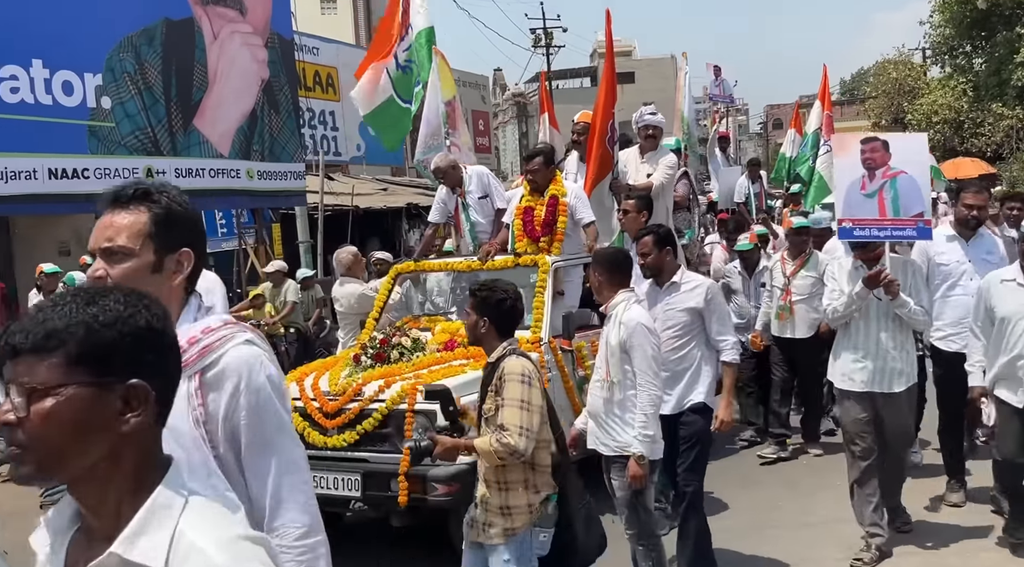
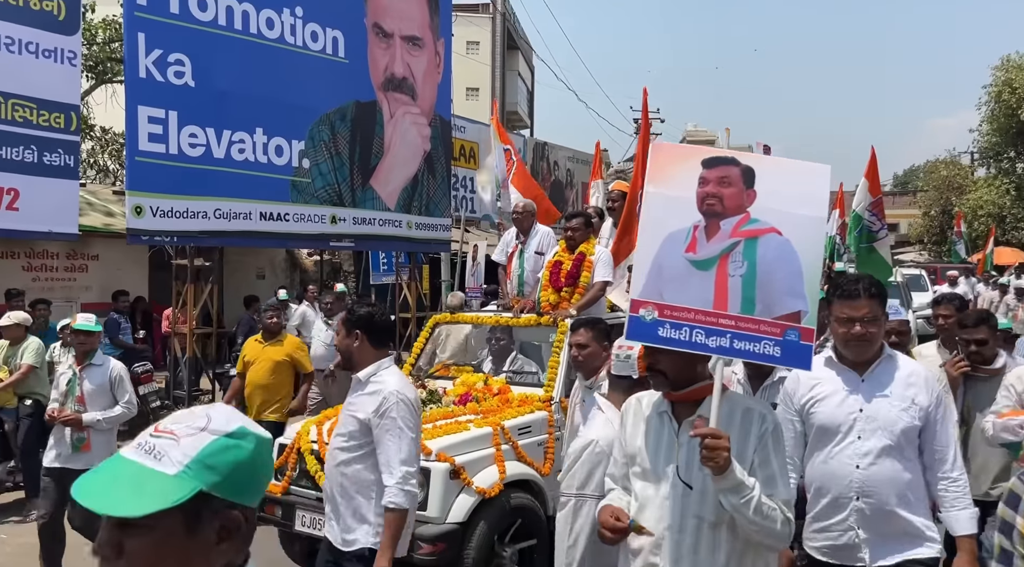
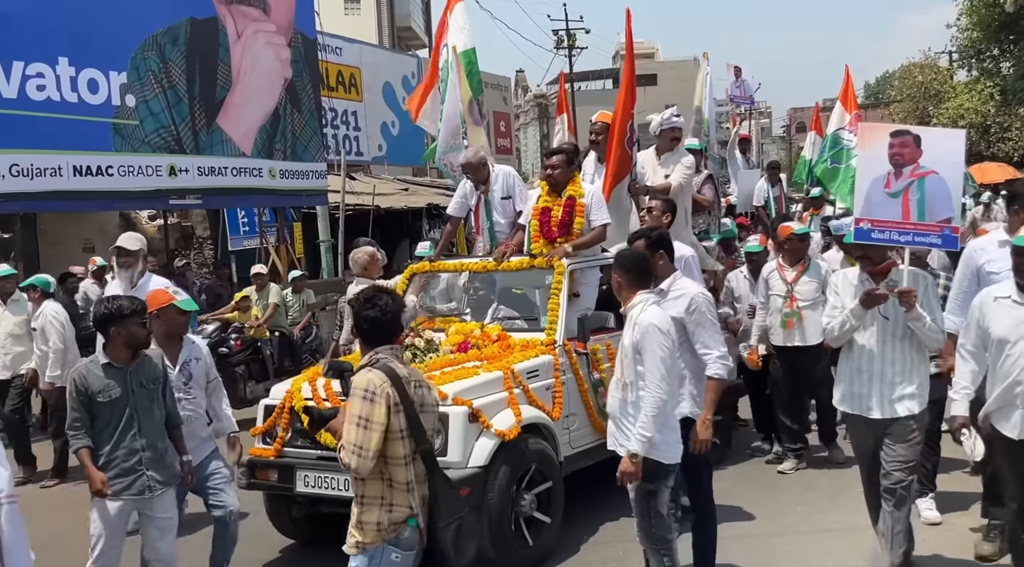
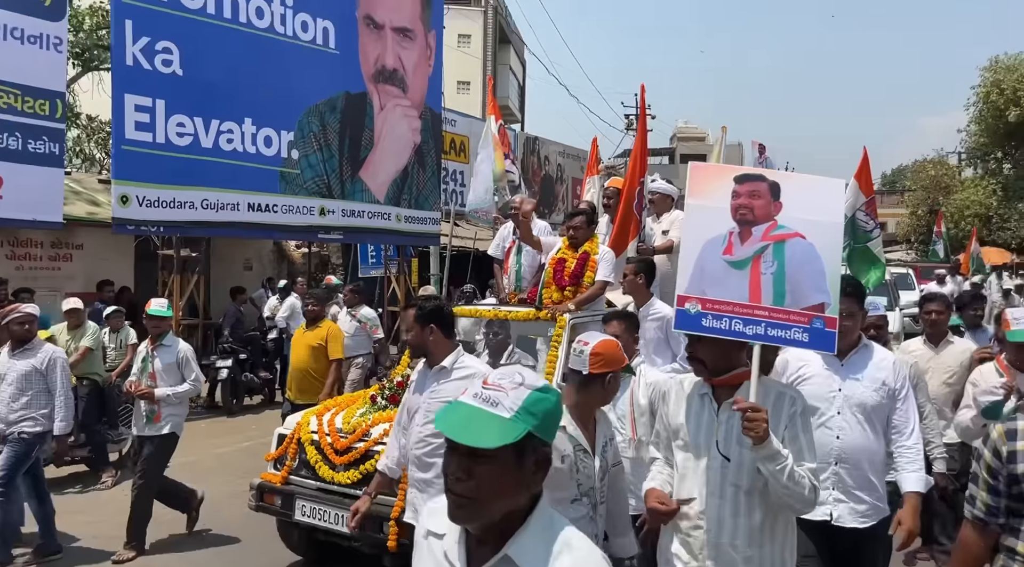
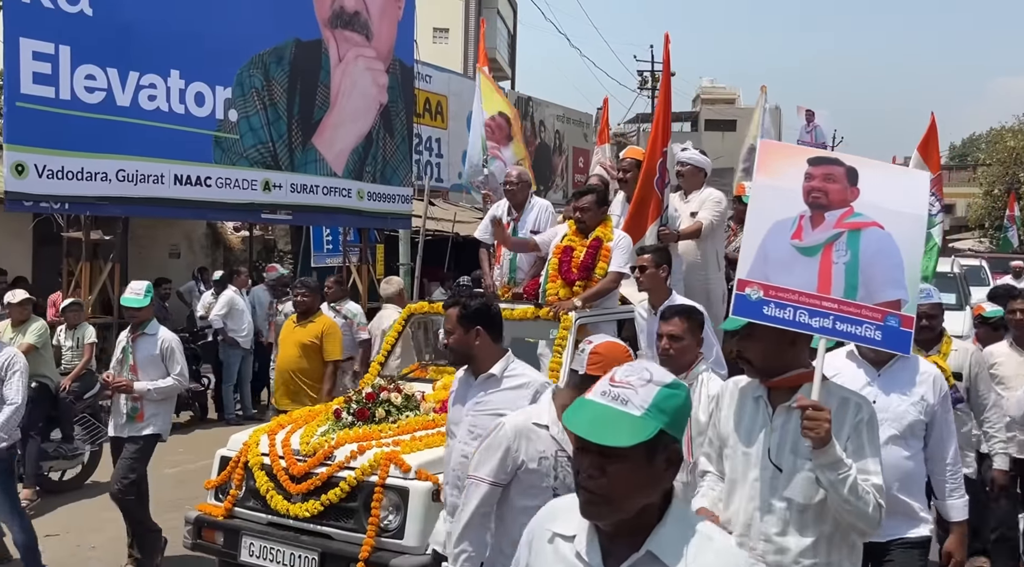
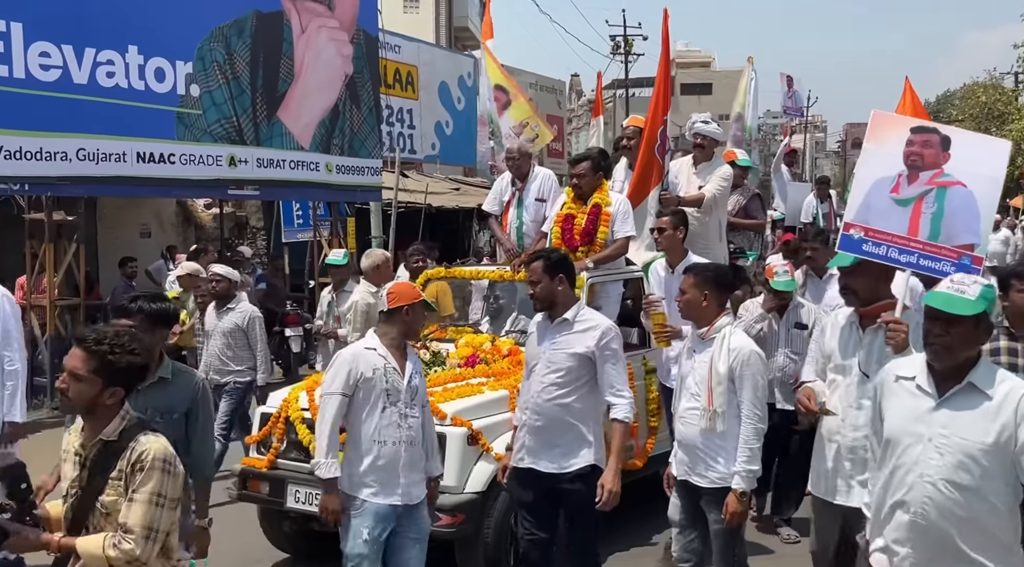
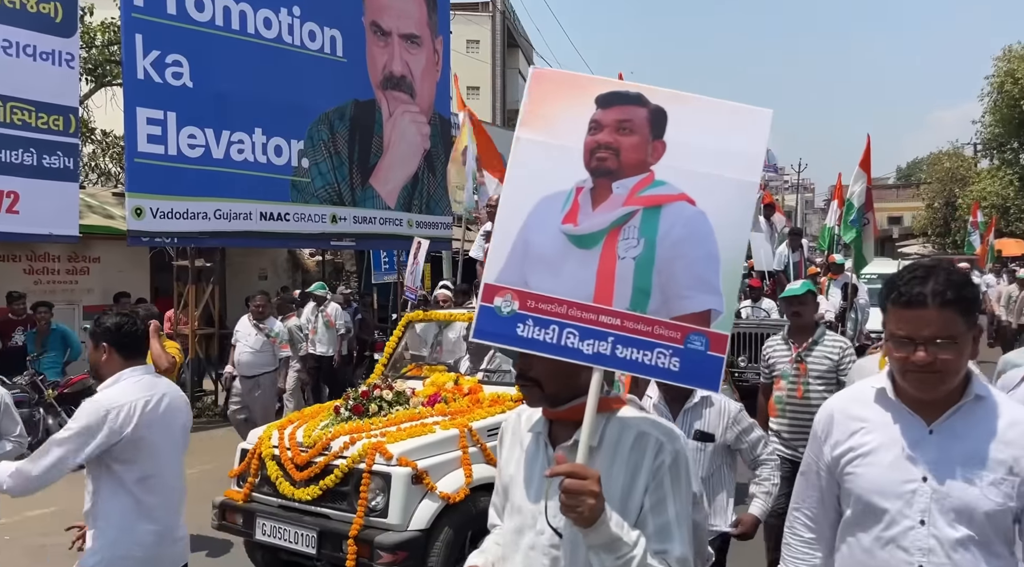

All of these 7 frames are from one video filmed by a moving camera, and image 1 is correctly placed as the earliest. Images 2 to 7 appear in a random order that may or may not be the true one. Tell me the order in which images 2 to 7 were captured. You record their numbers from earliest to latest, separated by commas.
3, 6, 5, 4, 2, 7
